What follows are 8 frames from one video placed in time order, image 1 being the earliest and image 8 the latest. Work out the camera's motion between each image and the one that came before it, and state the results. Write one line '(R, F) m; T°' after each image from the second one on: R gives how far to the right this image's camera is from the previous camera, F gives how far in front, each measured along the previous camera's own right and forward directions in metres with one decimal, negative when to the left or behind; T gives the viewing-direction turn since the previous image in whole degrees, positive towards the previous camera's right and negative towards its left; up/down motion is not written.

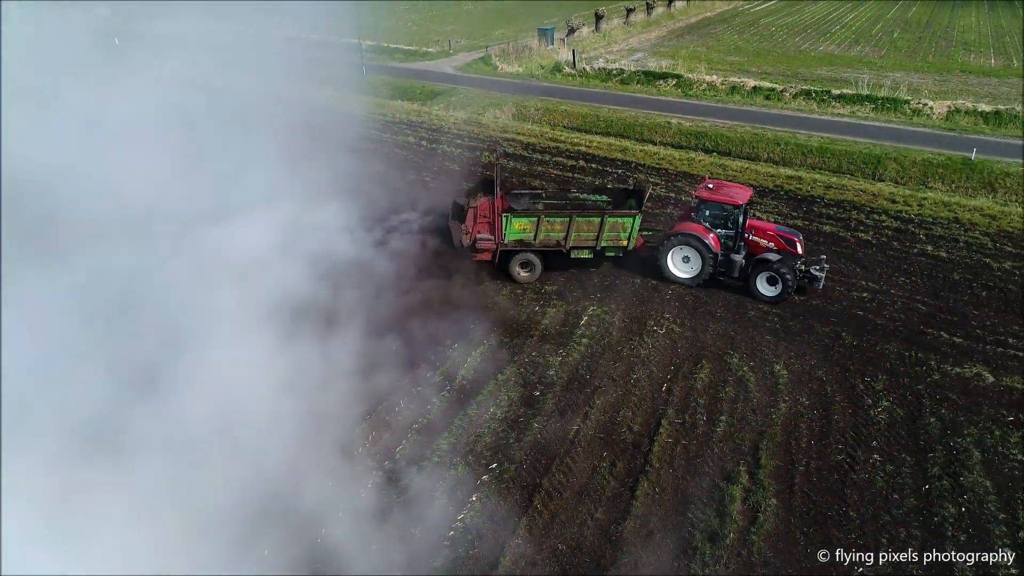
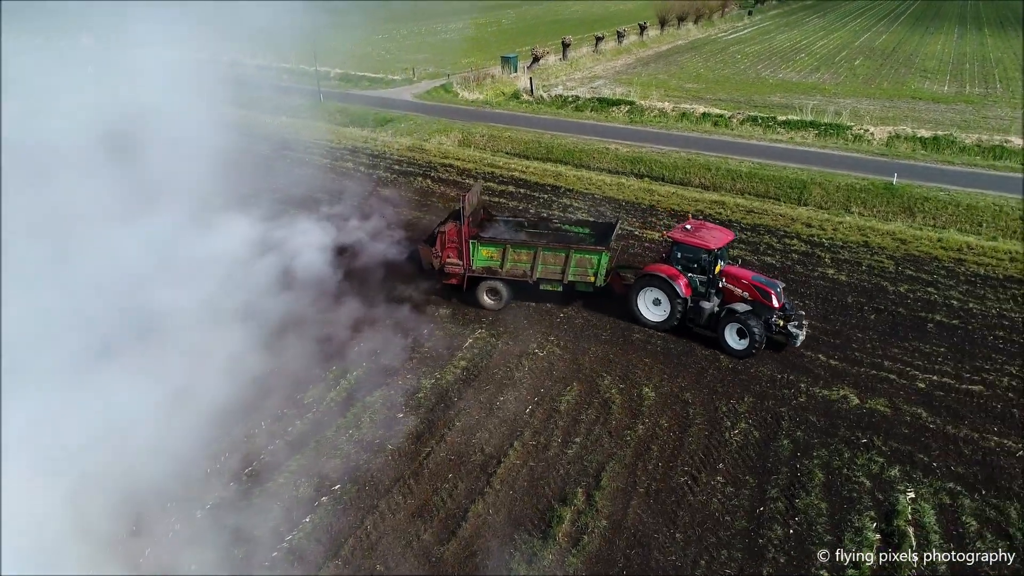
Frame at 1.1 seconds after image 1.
(+1.2, -0.1) m; 0°
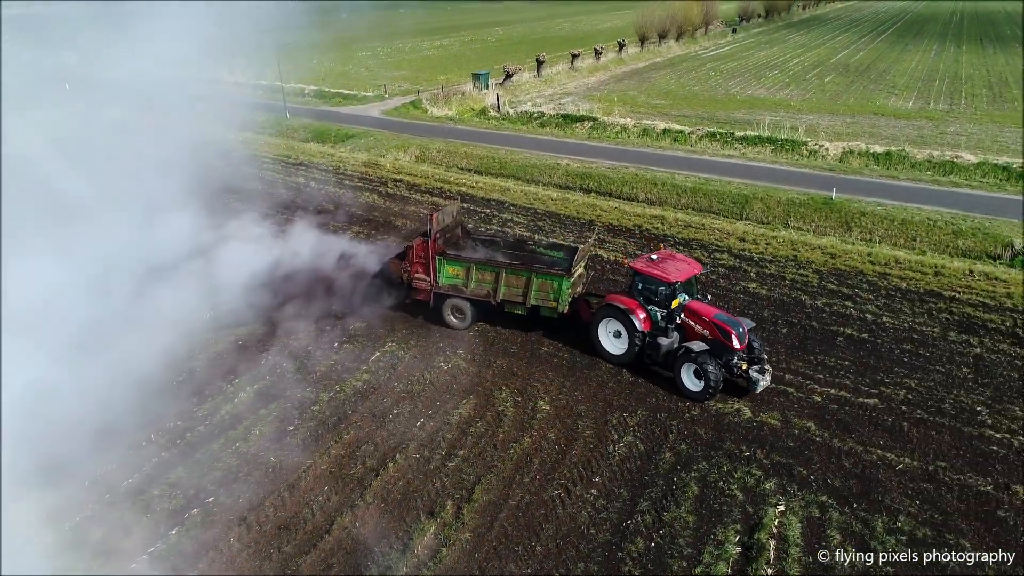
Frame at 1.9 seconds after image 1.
(+1.0, 0.0) m; 0°
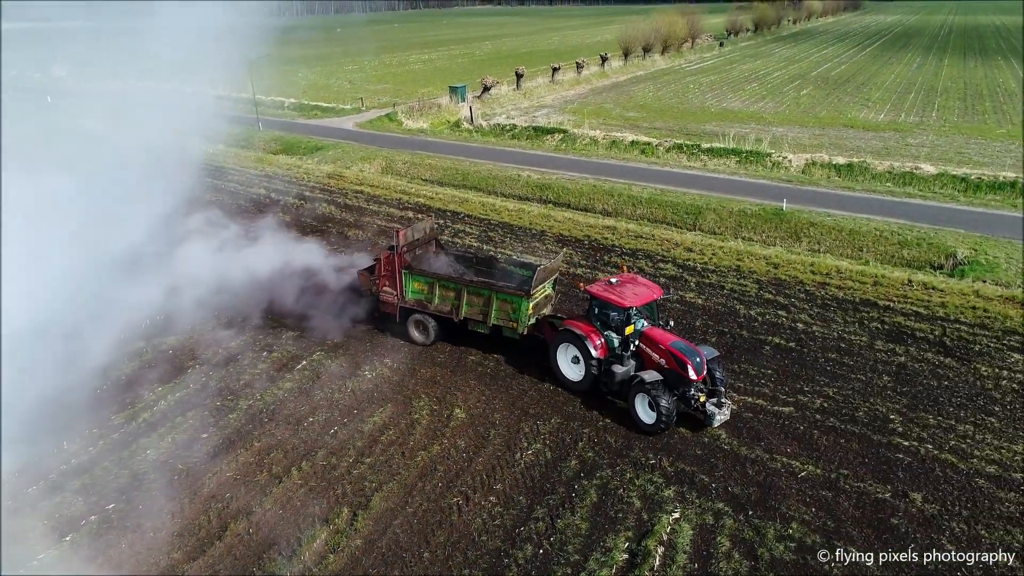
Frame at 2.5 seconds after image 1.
(+0.8, 0.0) m; 0°
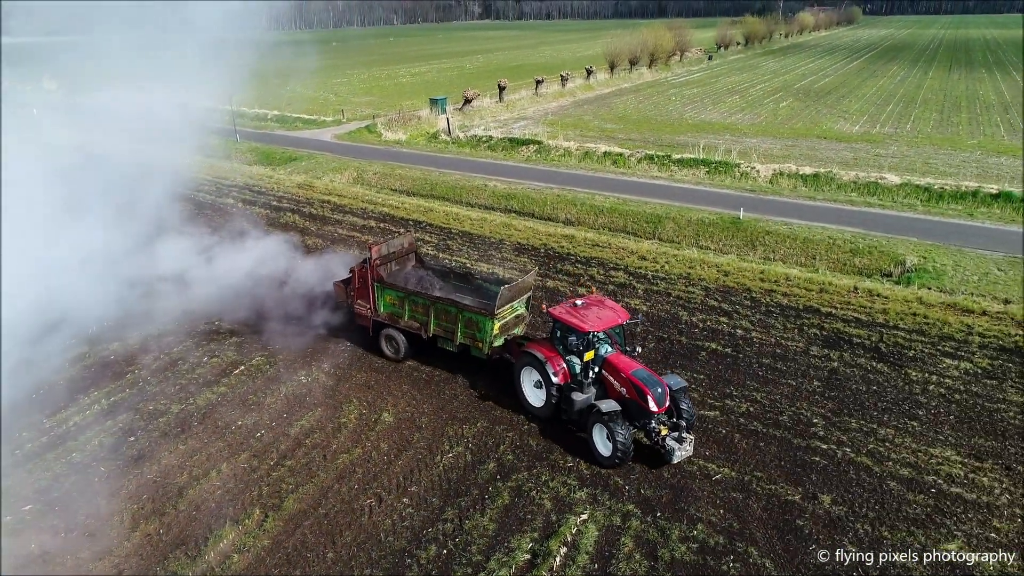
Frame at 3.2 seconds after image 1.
(+0.7, -0.1) m; 0°
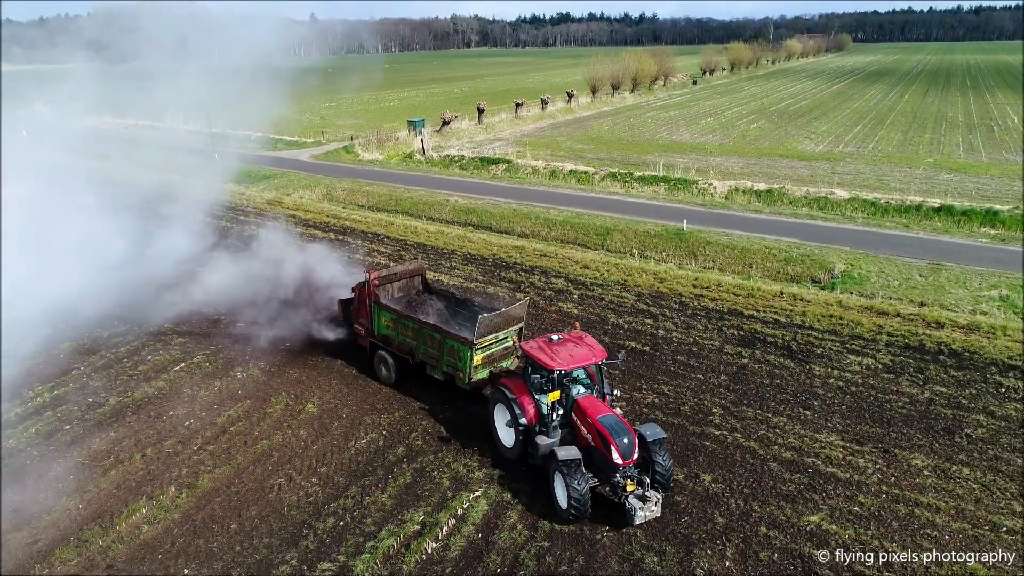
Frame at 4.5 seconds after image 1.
(+0.8, -0.4) m; 0°
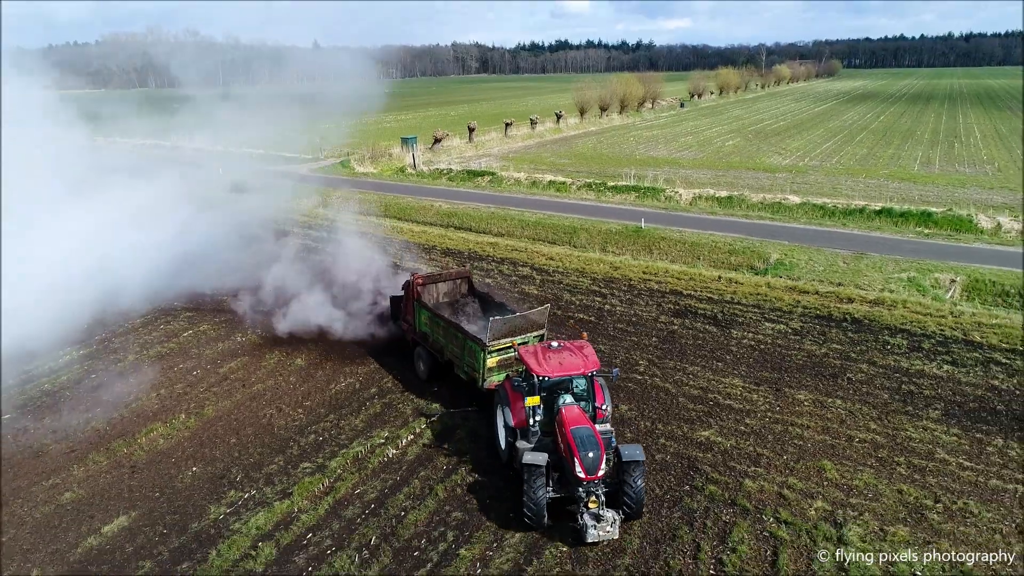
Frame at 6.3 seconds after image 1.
(+0.5, -1.3) m; 0°
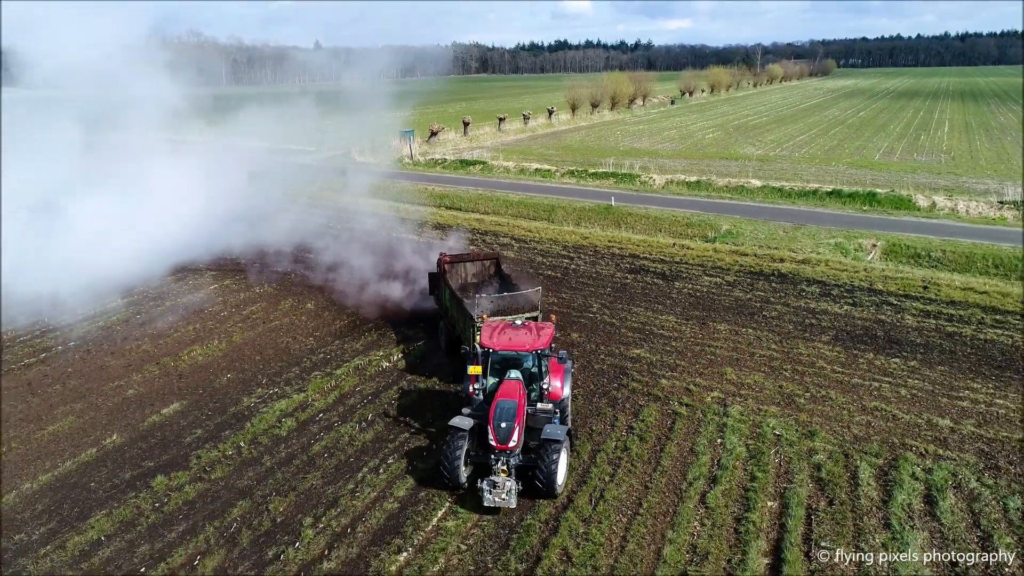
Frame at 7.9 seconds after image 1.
(+0.4, -1.7) m; 0°
